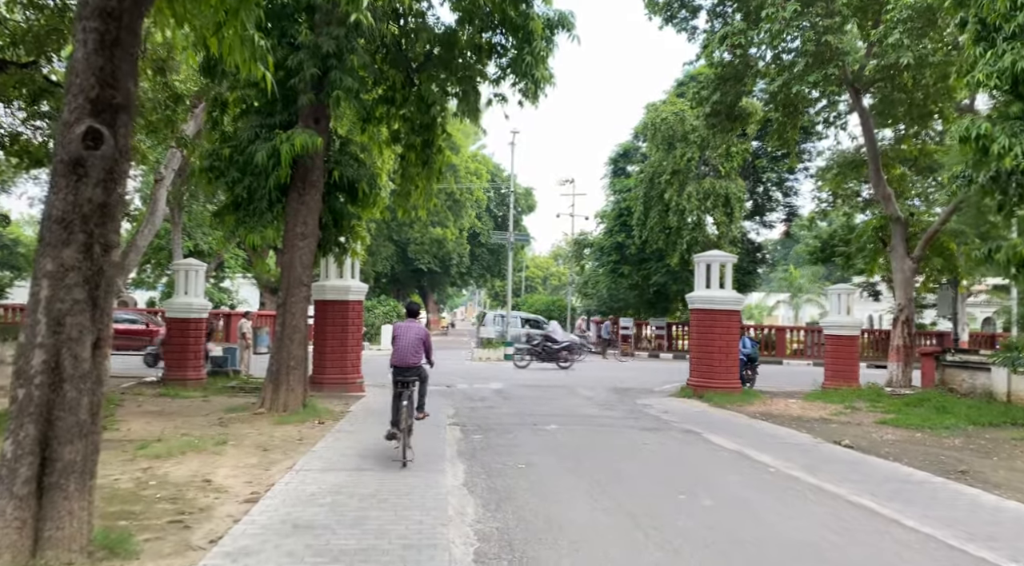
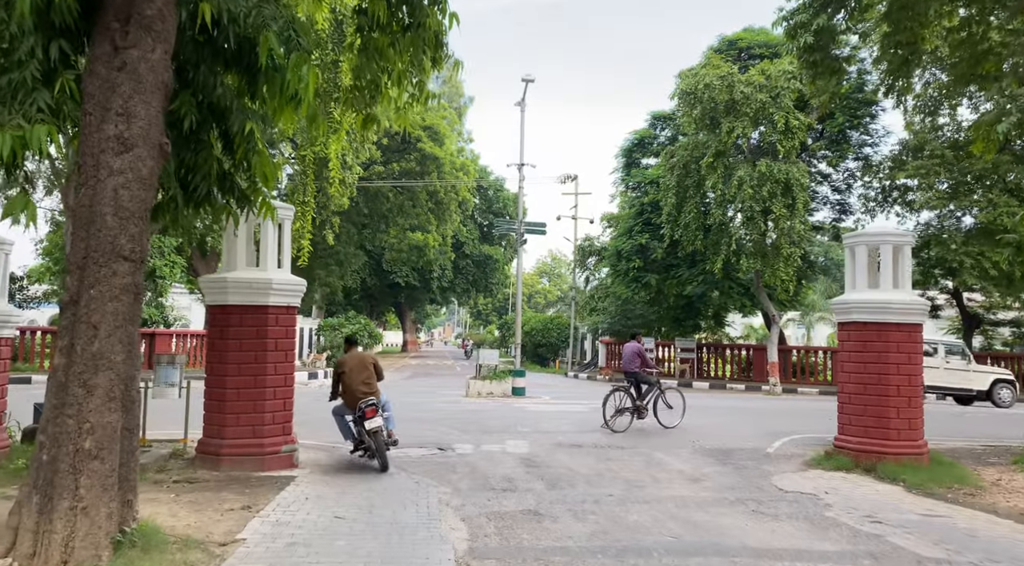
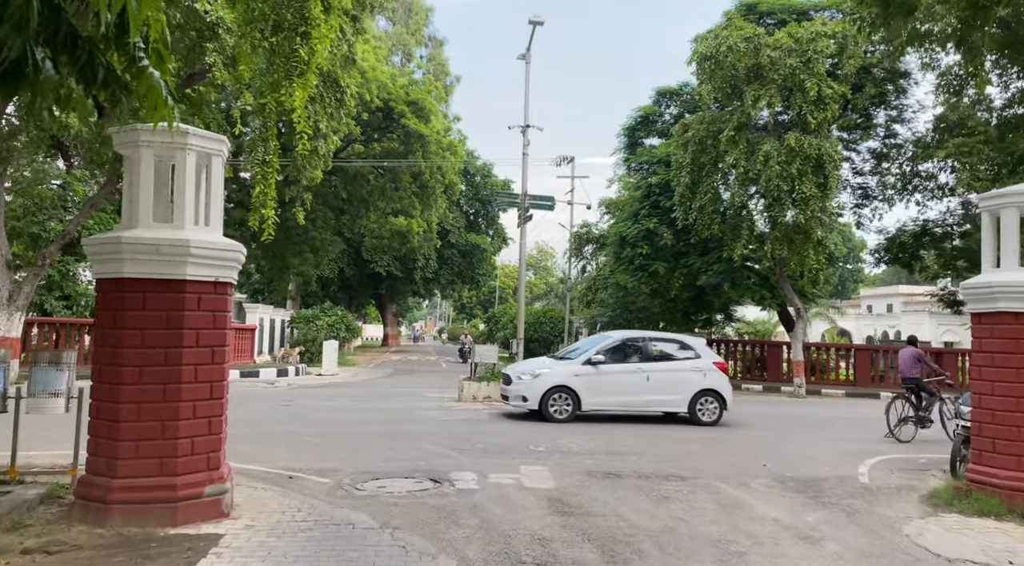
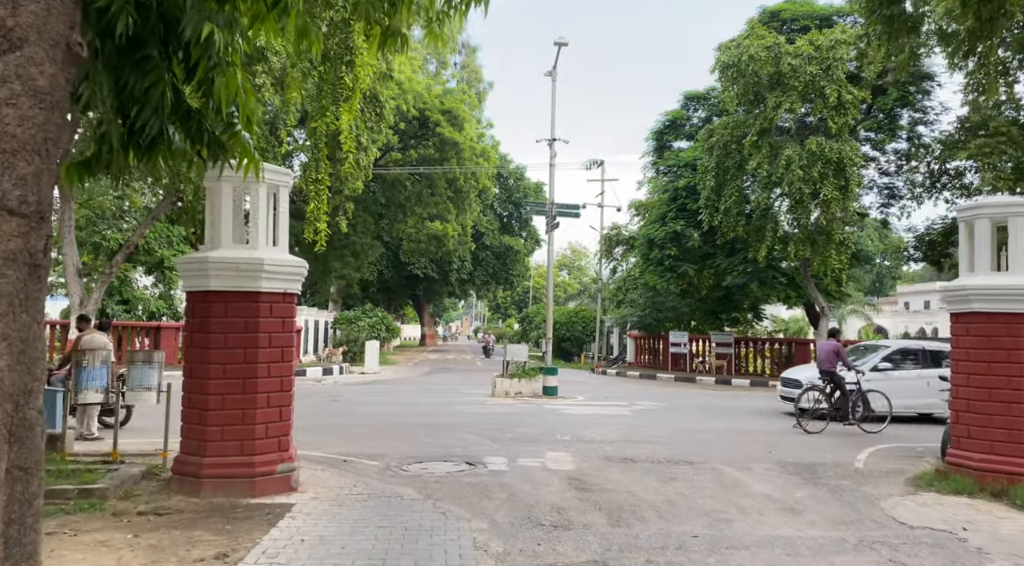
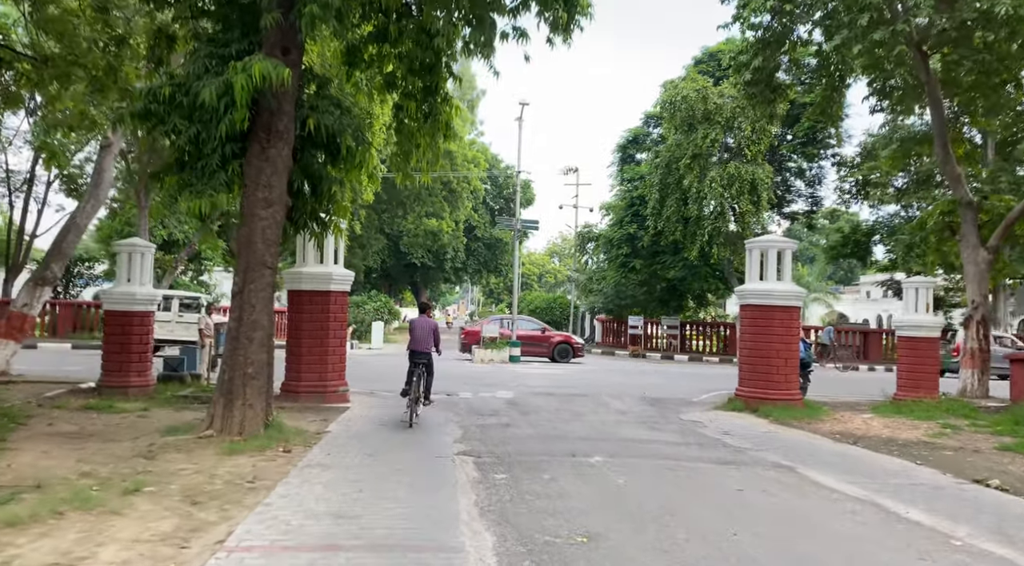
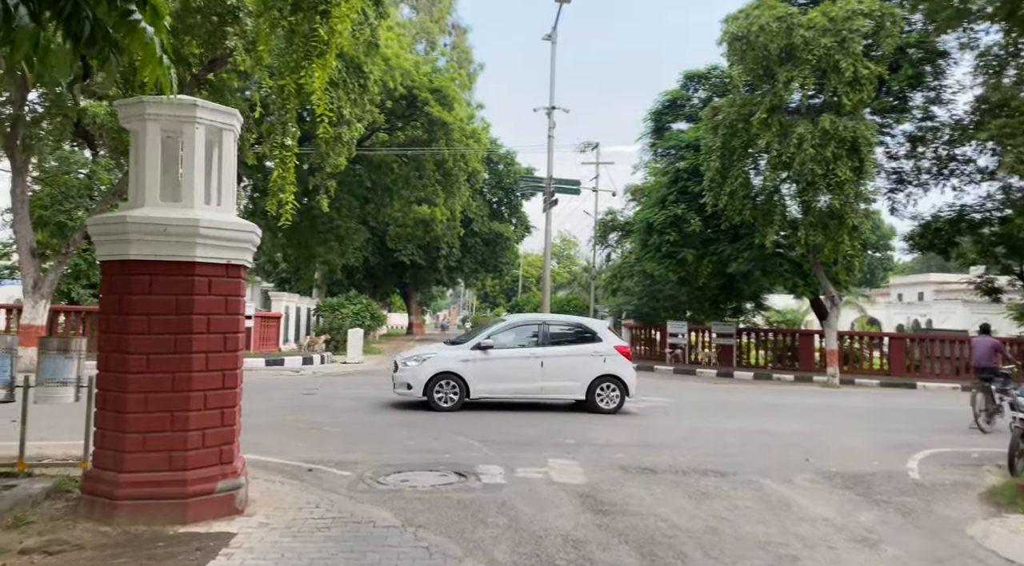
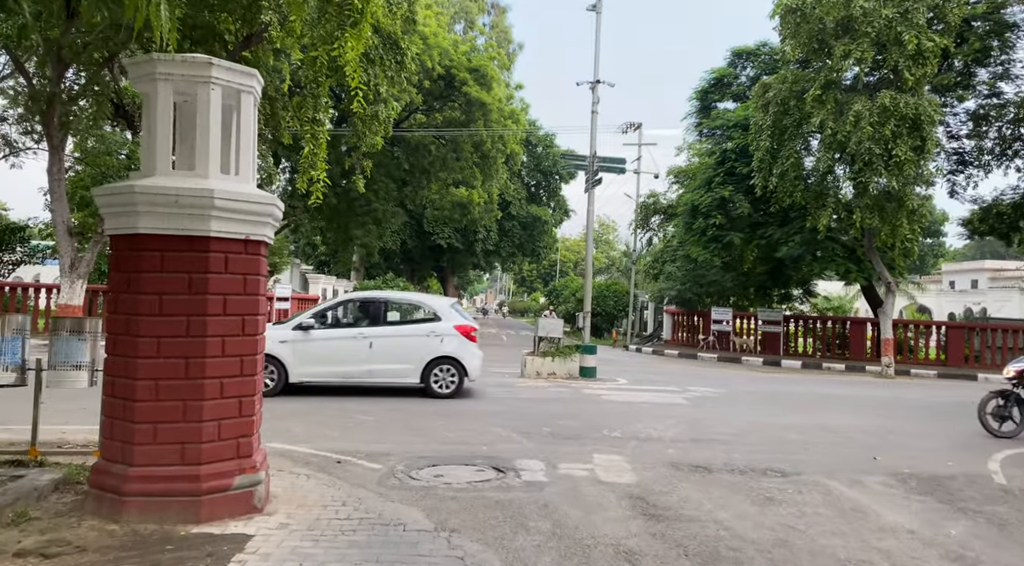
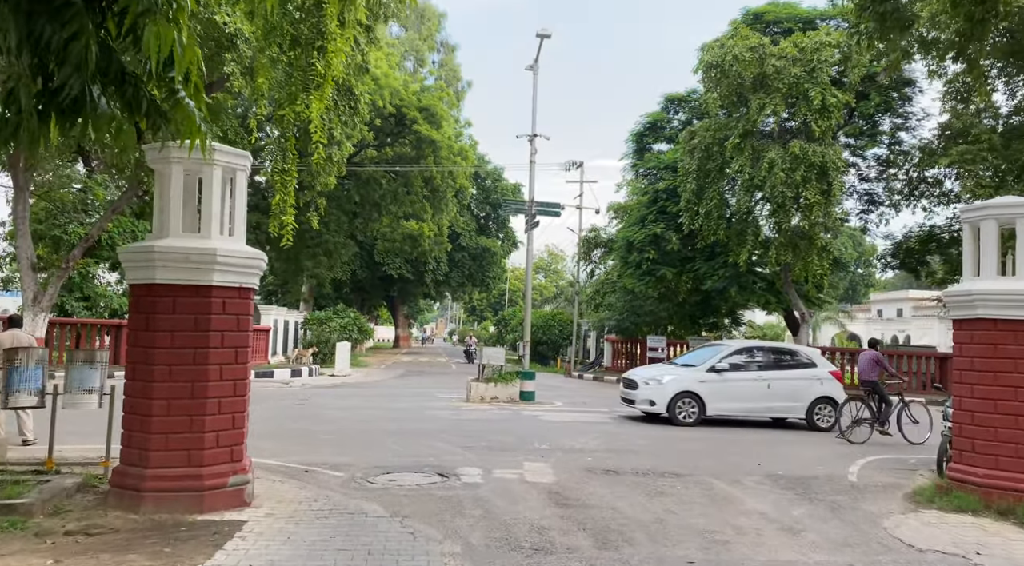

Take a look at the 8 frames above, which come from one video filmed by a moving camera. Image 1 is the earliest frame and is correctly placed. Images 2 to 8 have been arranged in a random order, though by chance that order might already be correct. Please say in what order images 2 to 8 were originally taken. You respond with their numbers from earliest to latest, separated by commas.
5, 2, 4, 8, 3, 6, 7
